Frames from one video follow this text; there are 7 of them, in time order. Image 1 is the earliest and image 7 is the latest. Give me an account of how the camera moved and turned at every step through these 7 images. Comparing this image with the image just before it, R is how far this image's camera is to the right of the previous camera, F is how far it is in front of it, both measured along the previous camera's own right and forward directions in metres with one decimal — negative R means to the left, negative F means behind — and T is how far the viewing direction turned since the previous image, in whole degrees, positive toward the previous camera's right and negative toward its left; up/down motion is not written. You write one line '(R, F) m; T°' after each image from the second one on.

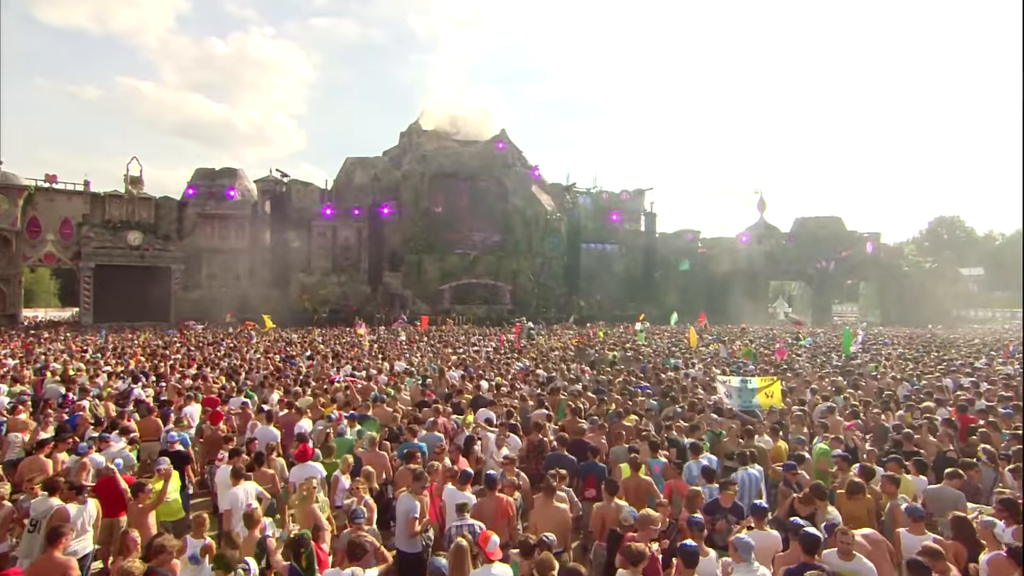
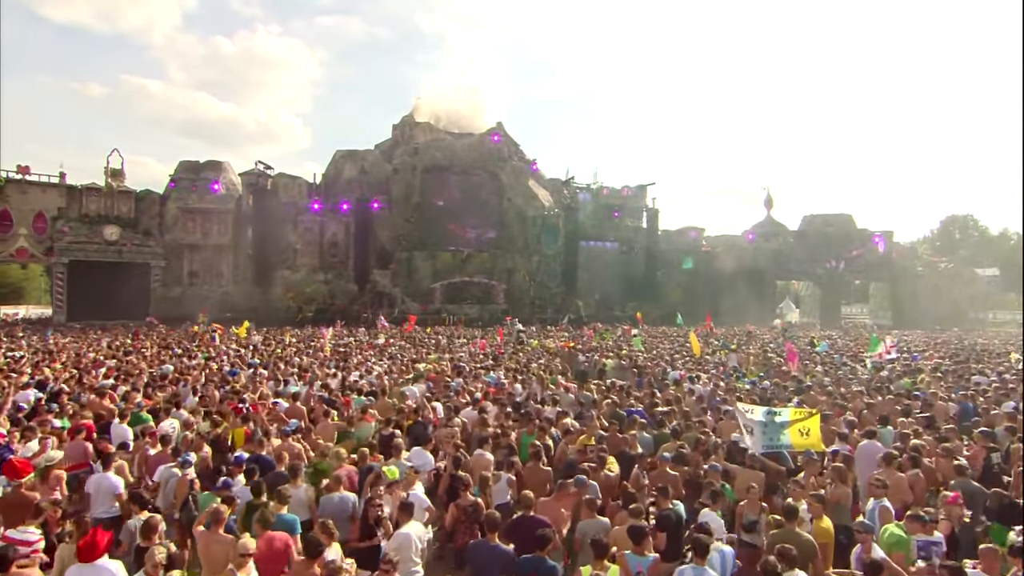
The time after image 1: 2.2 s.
(+0.7, +2.0) m; 0°
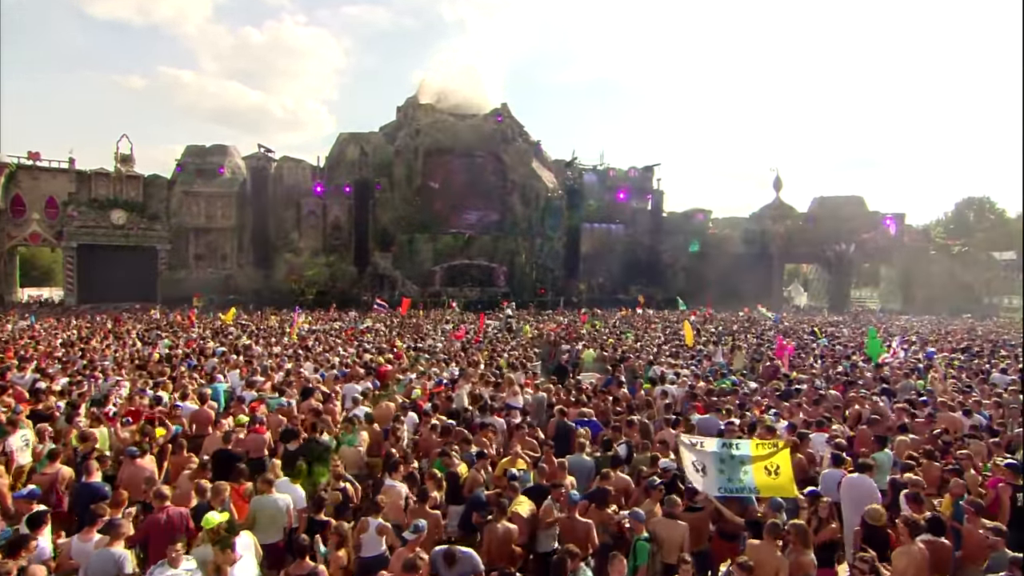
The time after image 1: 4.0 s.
(+1.6, +0.1) m; -2°
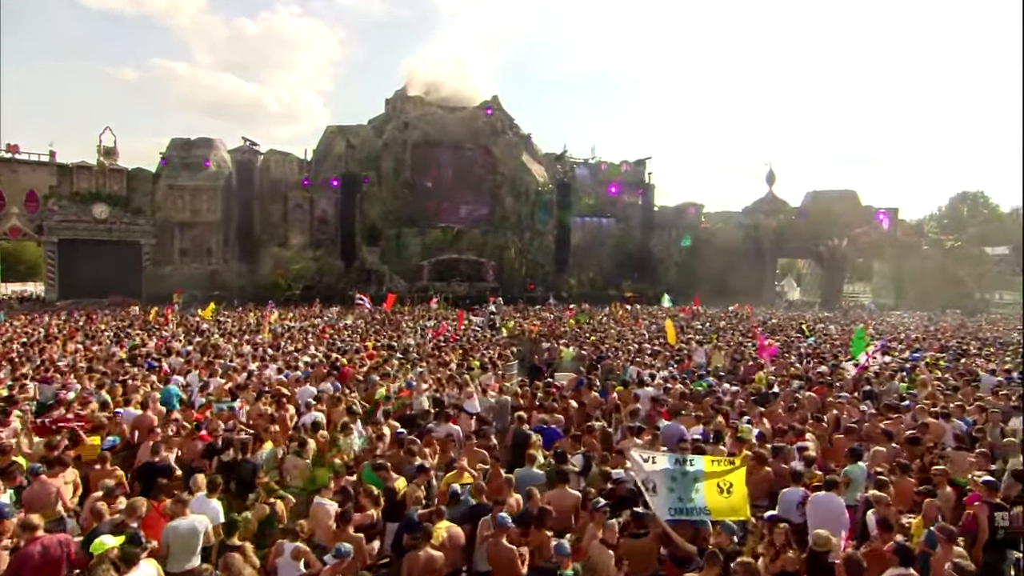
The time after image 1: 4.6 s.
(+0.7, +0.5) m; 0°
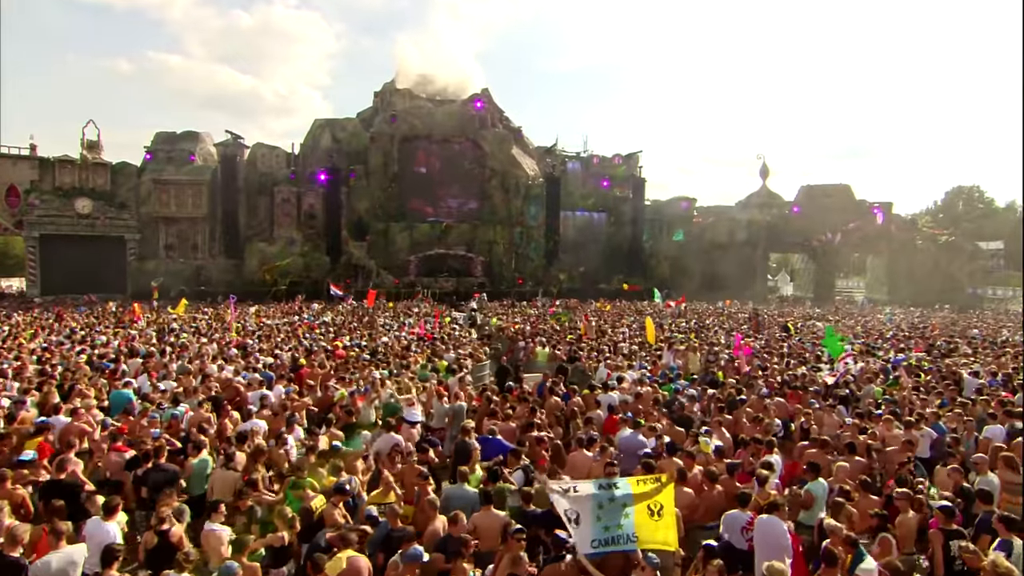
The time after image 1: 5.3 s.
(+0.9, +0.5) m; 0°
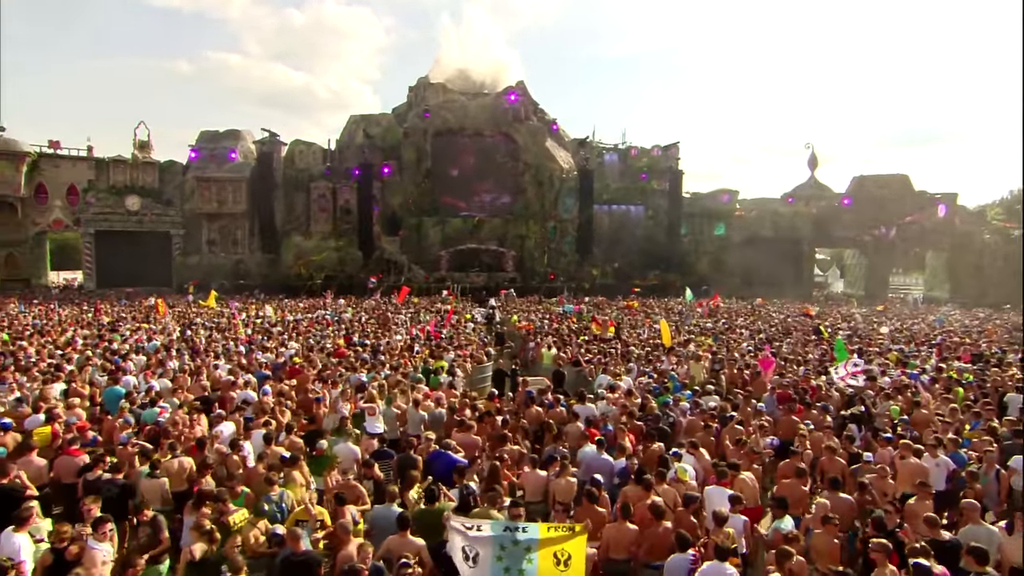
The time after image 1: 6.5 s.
(+1.4, +0.6) m; -5°
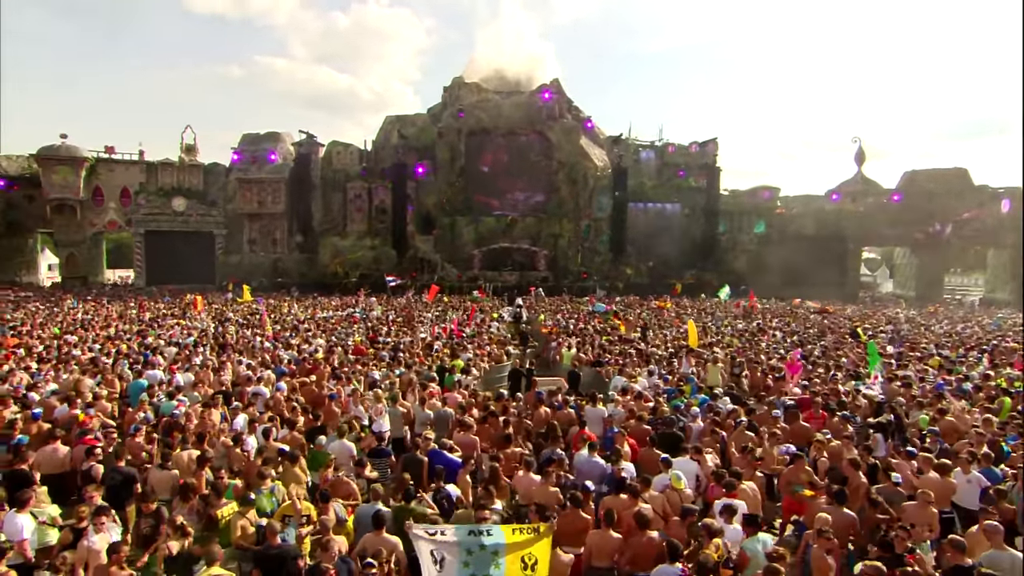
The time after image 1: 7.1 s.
(+0.7, +0.2) m; -4°
